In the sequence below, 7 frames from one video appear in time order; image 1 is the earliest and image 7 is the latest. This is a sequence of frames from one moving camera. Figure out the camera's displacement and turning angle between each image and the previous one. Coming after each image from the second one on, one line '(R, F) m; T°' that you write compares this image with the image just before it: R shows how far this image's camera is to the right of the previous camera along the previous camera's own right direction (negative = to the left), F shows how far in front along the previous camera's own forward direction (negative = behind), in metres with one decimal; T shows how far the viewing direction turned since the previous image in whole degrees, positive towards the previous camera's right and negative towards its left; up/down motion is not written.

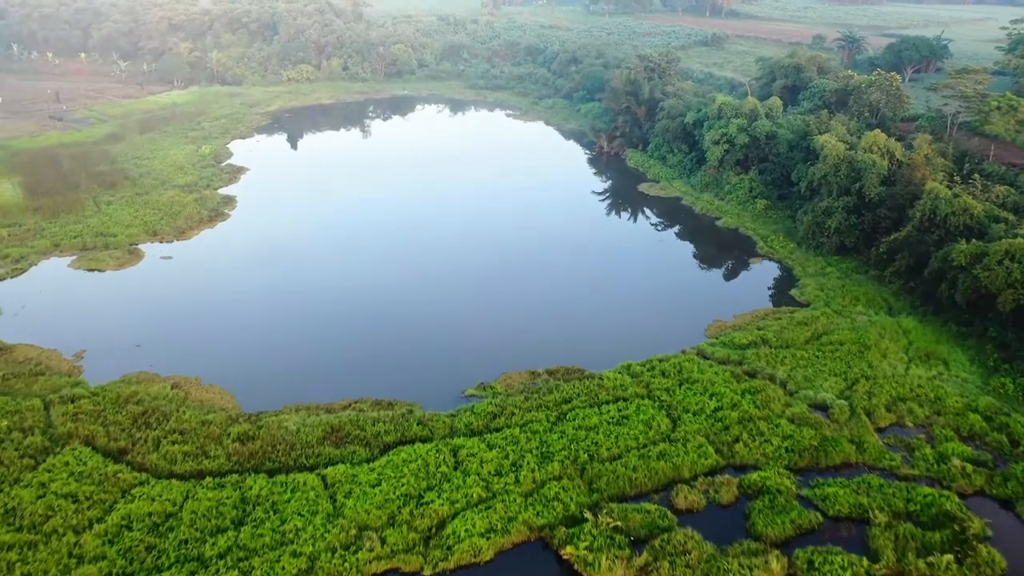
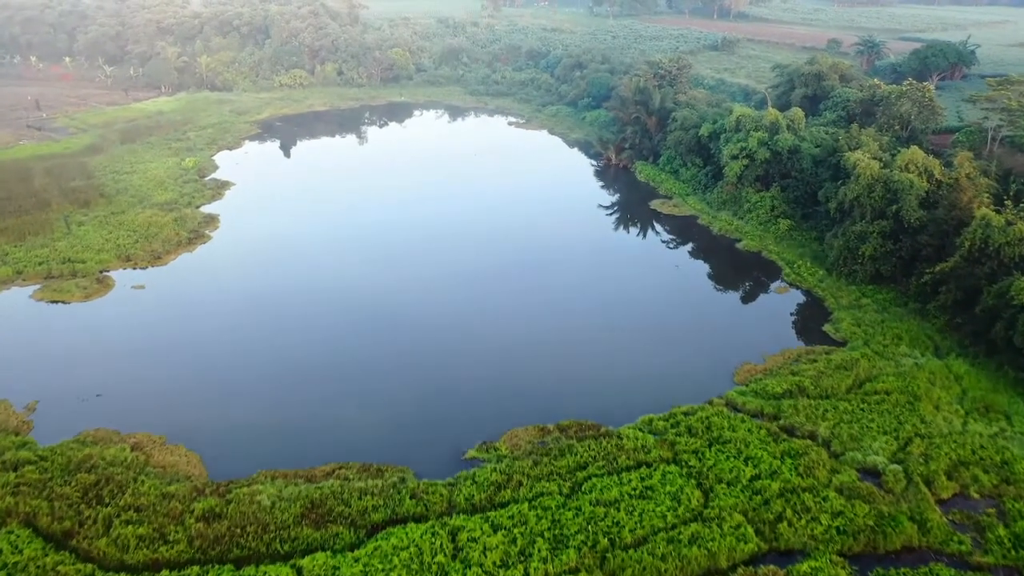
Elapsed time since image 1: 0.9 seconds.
(-0.2, +2.4) m; 0°
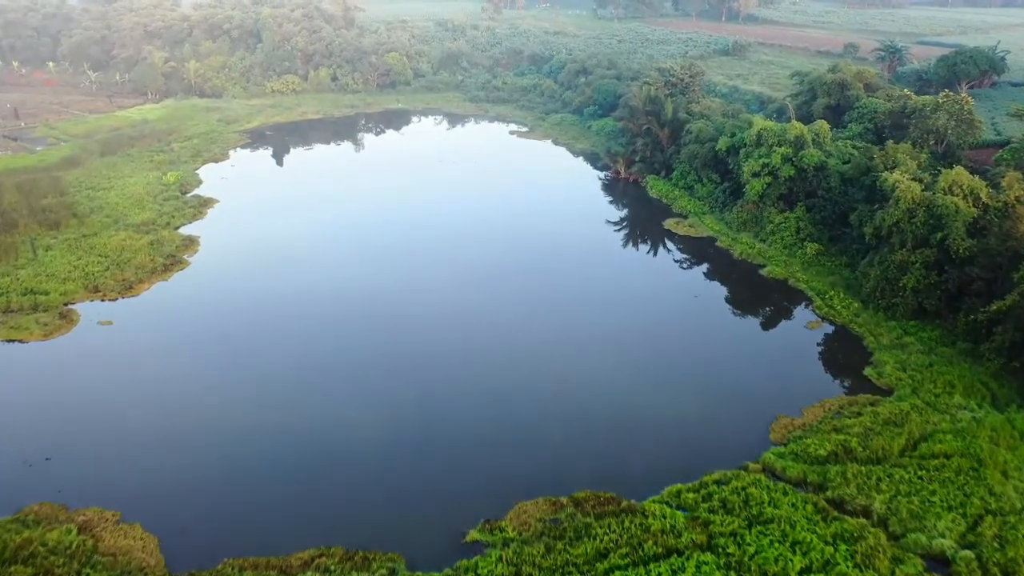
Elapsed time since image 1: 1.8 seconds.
(-0.2, +2.4) m; 0°
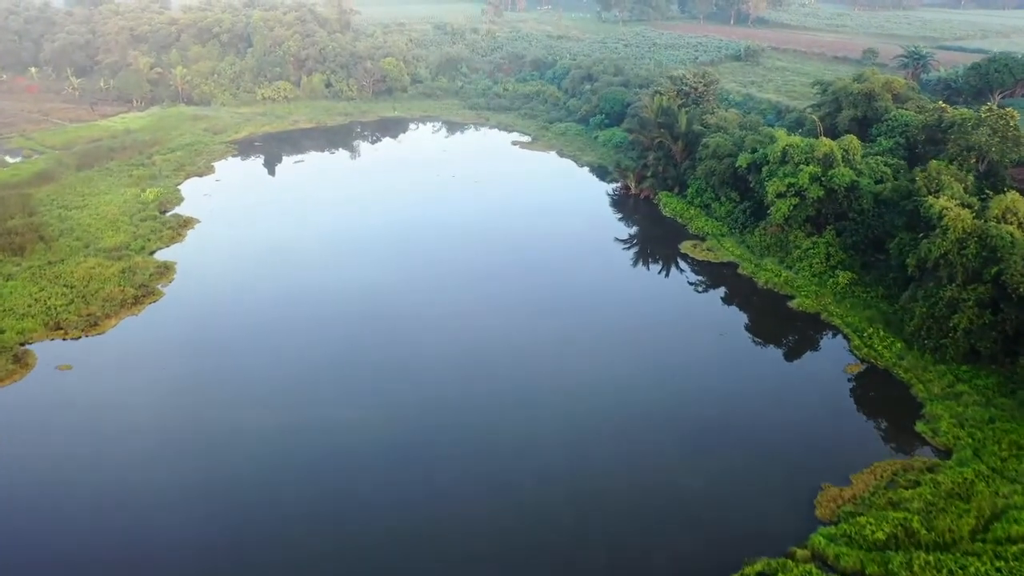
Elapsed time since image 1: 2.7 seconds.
(-0.2, +2.4) m; 0°
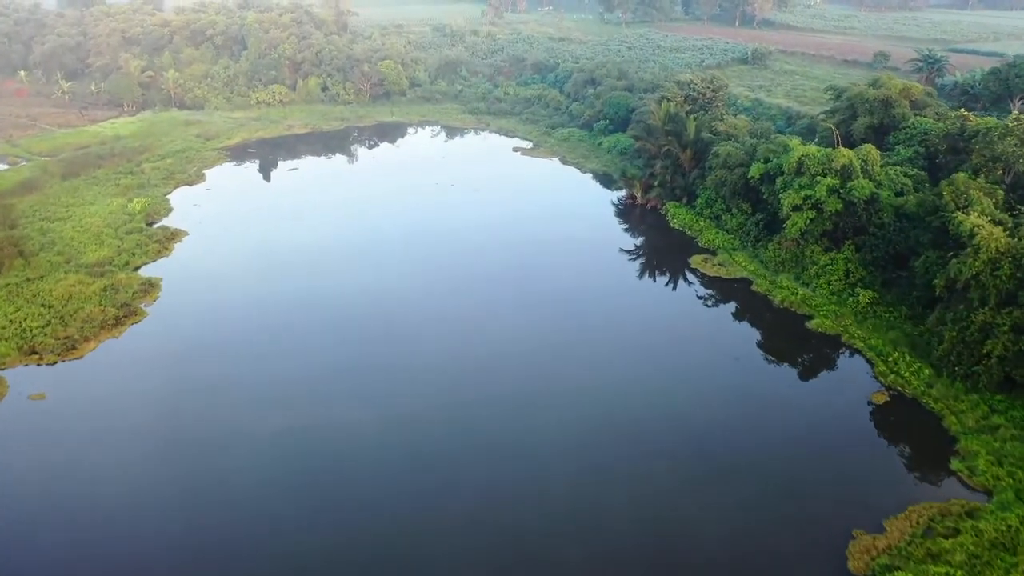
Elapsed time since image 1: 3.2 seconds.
(-0.1, +1.3) m; 0°
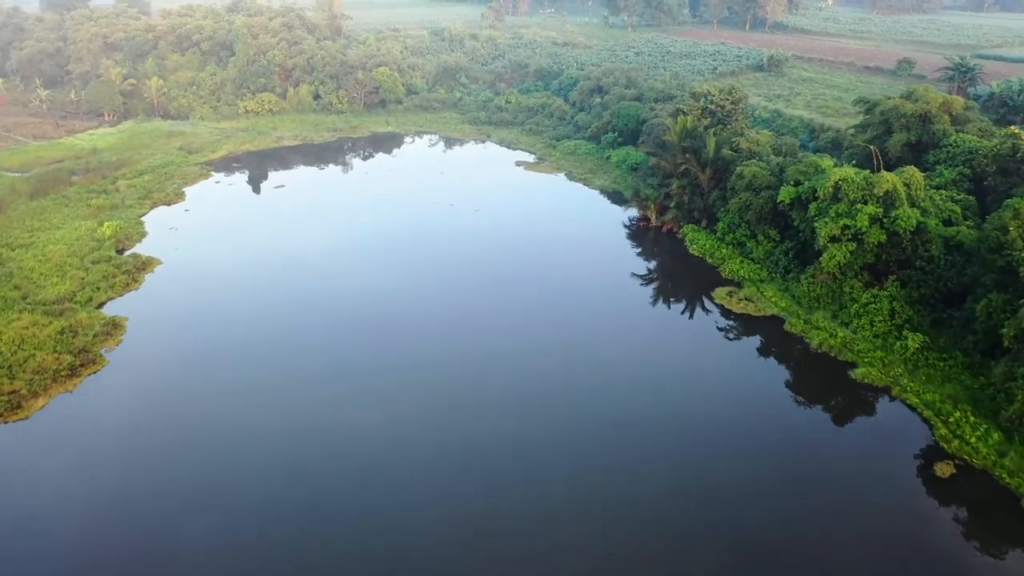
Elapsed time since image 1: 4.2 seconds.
(-0.2, +2.7) m; 0°
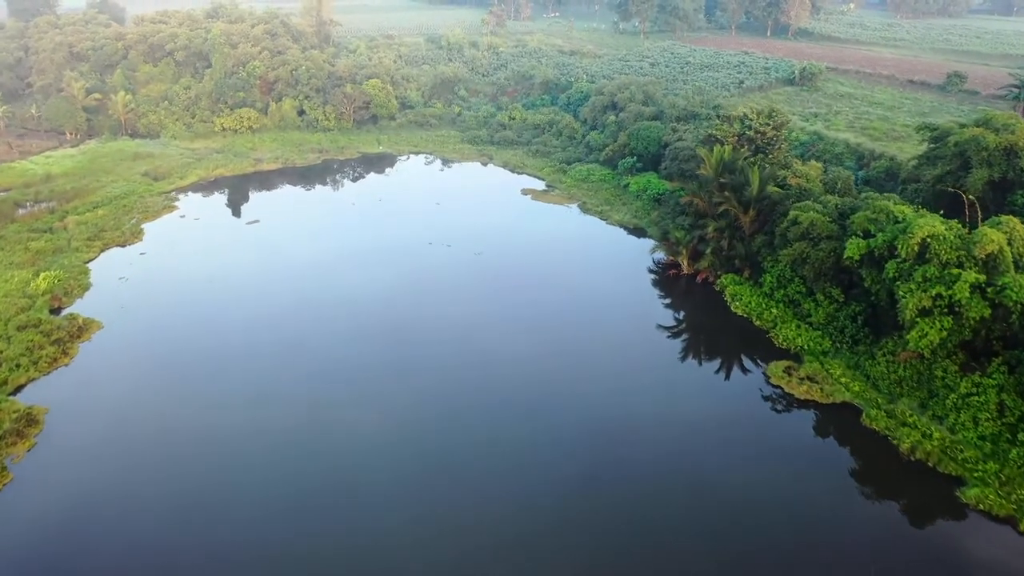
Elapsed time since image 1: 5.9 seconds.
(-0.4, +4.5) m; 0°
